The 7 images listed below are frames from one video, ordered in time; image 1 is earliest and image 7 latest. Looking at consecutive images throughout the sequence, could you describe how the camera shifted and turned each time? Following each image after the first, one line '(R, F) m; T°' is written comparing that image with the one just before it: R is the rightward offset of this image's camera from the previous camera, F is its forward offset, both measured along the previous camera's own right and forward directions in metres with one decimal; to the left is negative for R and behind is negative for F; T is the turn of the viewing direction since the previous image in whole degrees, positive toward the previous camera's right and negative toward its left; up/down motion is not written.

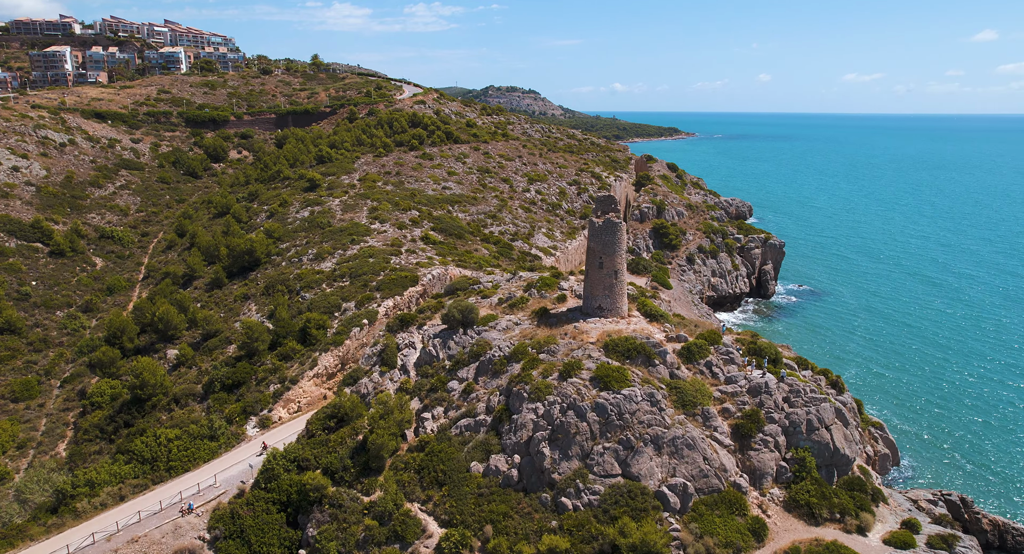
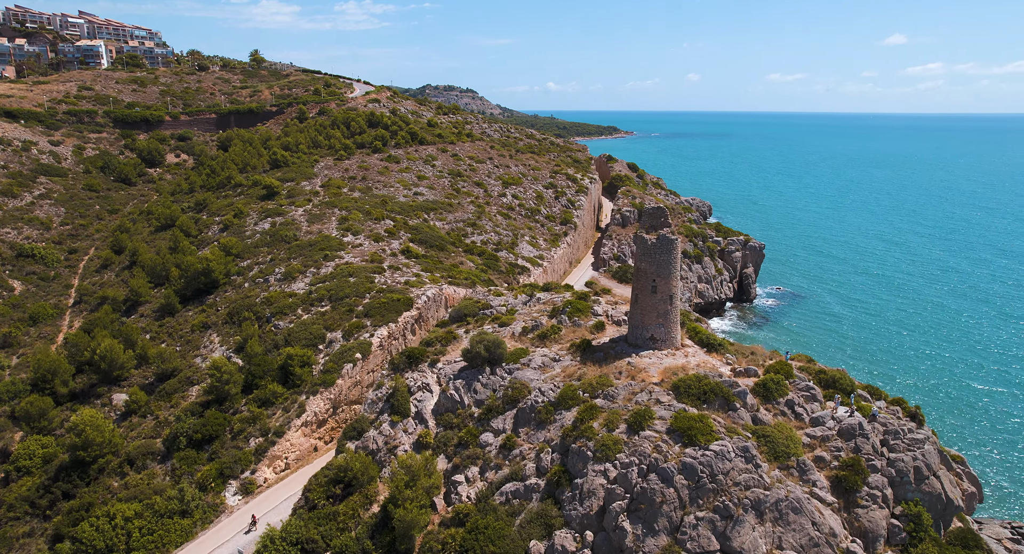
(-4.0, +5.2) m; +5°
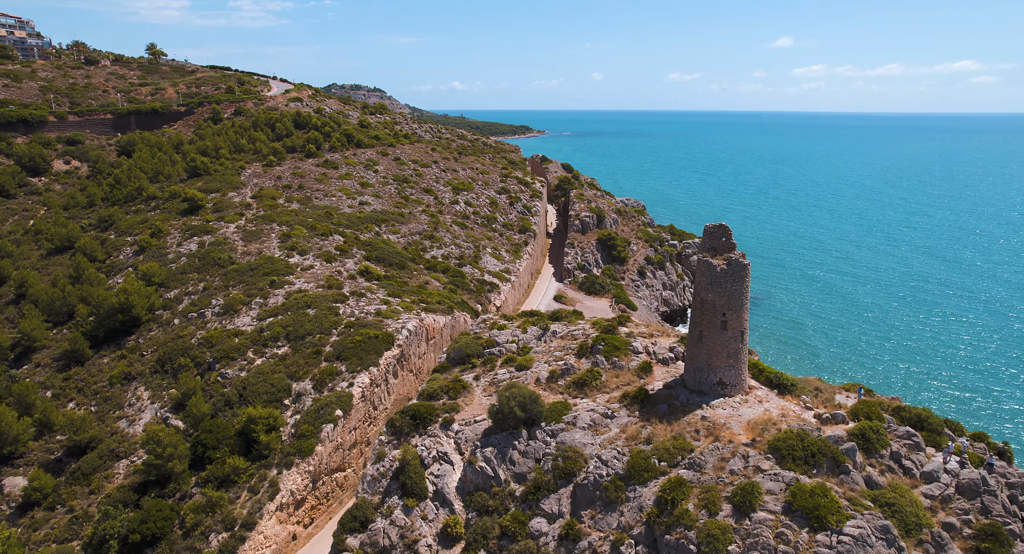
(-4.2, +5.7) m; +8°
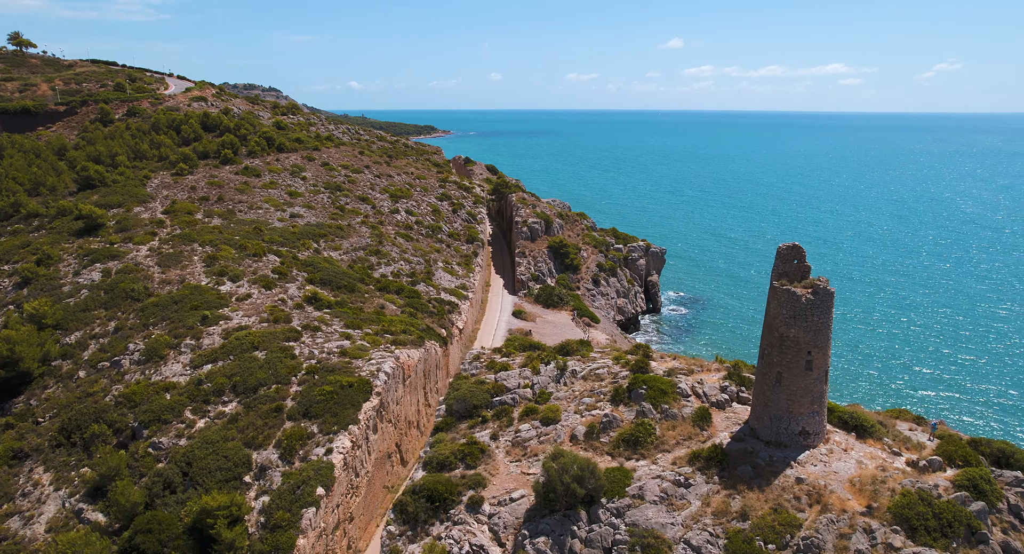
(-3.7, +4.9) m; +8°
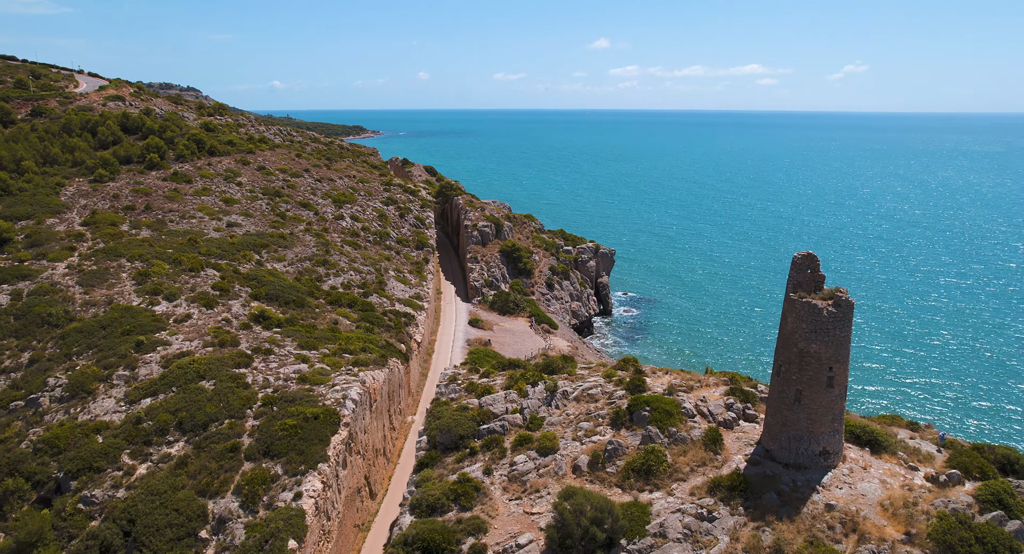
(-1.7, +2.1) m; +6°
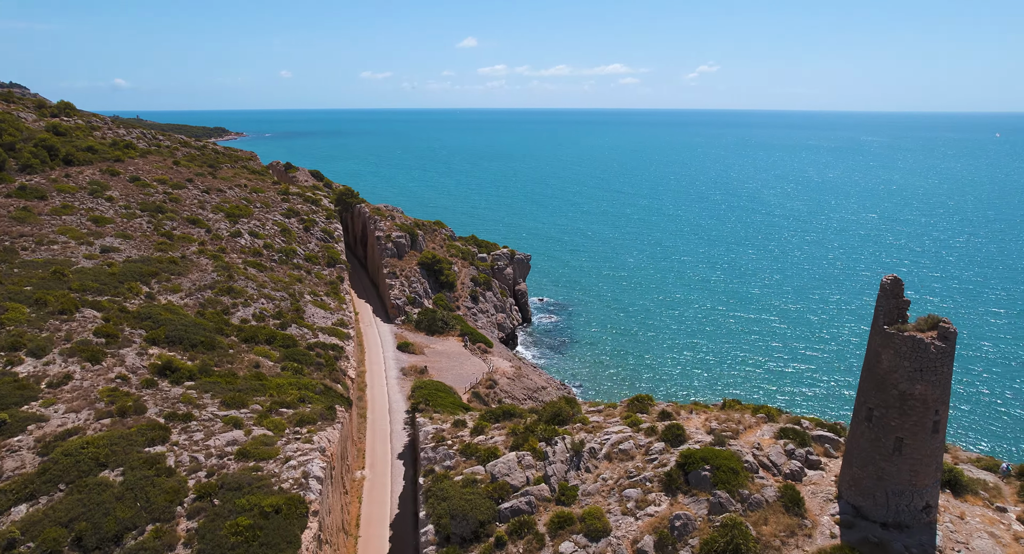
(-3.5, +4.5) m; +10°
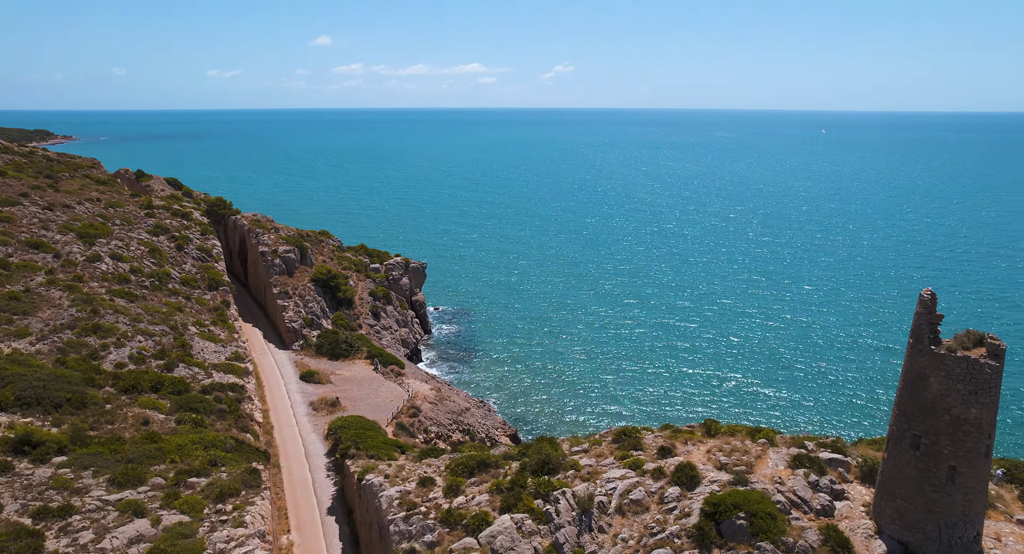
(-2.7, +3.2) m; +11°
